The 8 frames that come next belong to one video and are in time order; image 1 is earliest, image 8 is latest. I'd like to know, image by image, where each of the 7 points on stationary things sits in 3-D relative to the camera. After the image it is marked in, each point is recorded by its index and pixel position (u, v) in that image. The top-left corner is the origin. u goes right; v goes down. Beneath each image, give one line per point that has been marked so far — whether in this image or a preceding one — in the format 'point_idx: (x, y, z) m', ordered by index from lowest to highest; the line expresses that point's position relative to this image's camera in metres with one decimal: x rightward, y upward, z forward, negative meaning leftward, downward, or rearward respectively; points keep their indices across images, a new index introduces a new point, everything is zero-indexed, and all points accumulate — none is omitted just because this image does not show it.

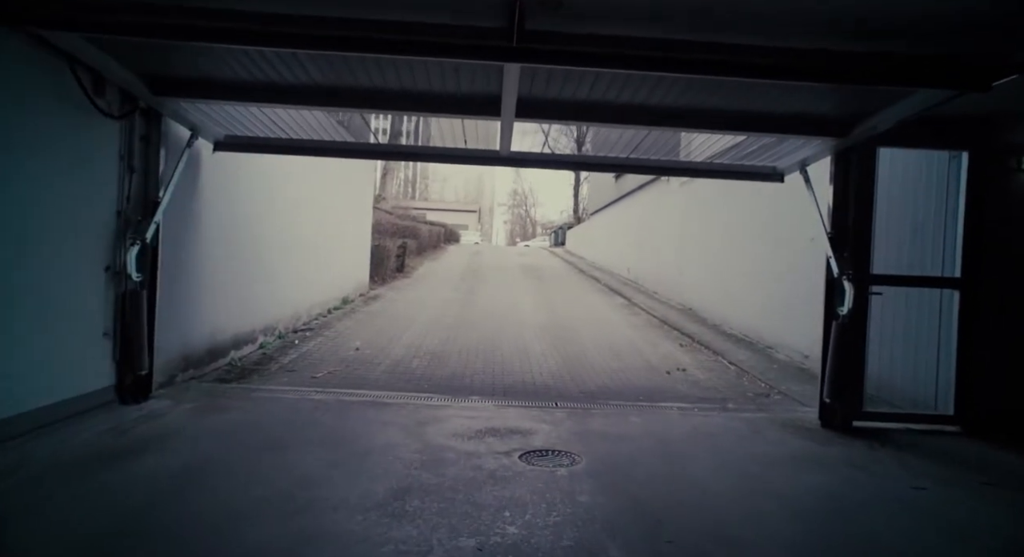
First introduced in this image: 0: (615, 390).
0: (+1.2, -1.3, +6.1) m
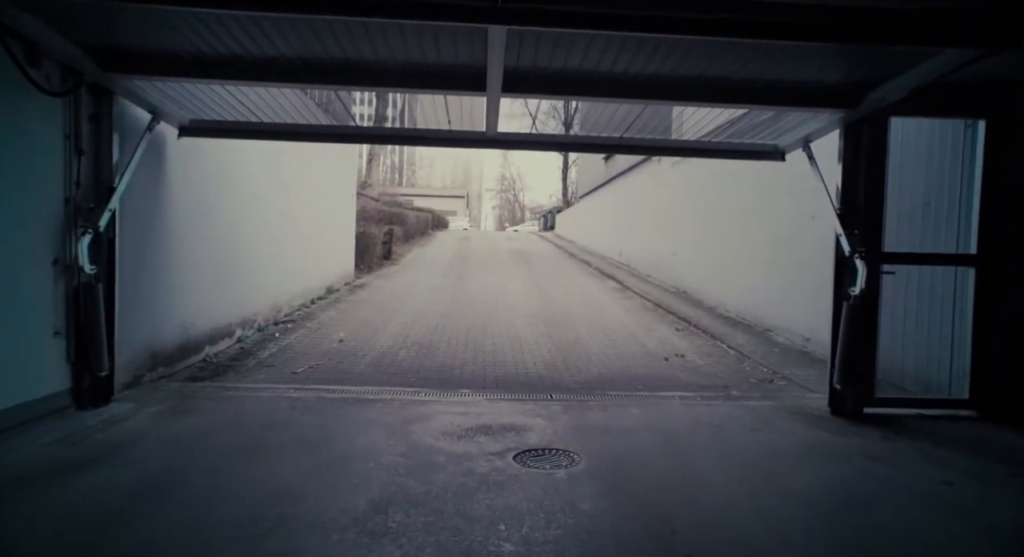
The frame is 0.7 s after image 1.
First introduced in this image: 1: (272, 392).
0: (+1.1, -1.1, +5.8) m
1: (-2.3, -1.1, +5.0) m
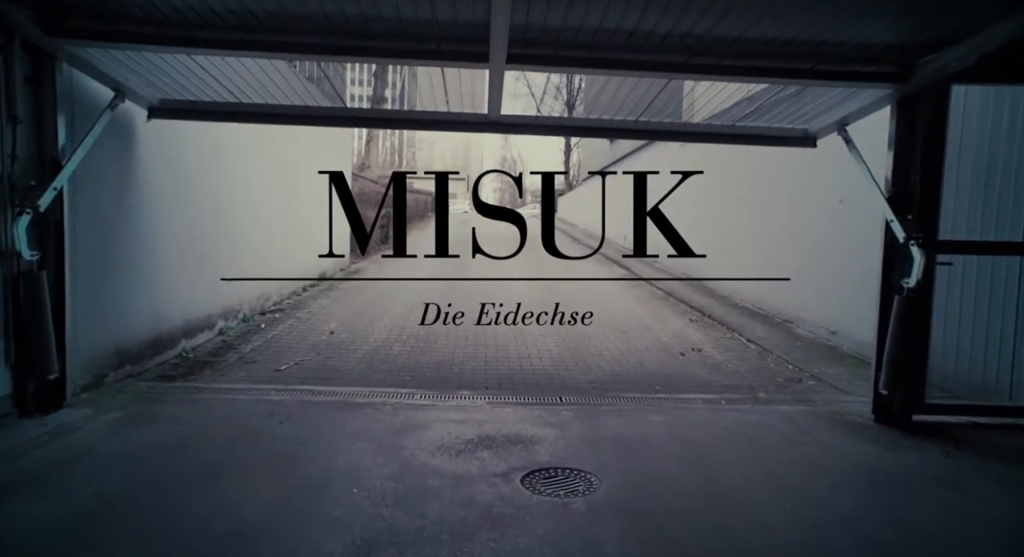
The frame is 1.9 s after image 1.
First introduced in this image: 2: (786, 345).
0: (+1.2, -1.0, +5.3) m
1: (-2.2, -1.0, +4.5) m
2: (+3.3, -0.8, +6.3) m
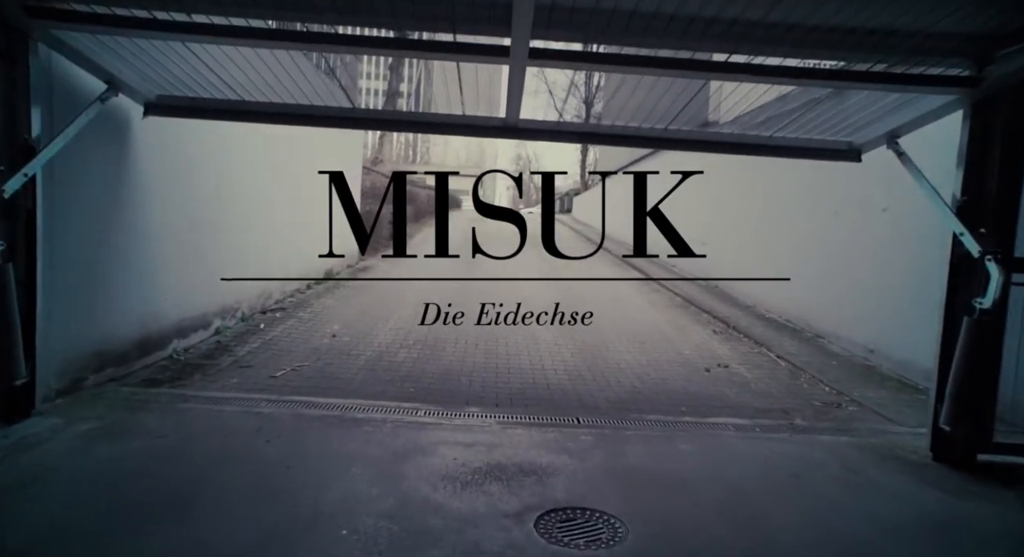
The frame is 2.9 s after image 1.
0: (+1.3, -1.1, +4.9) m
1: (-2.1, -1.0, +4.1) m
2: (+3.4, -1.0, +5.8) m
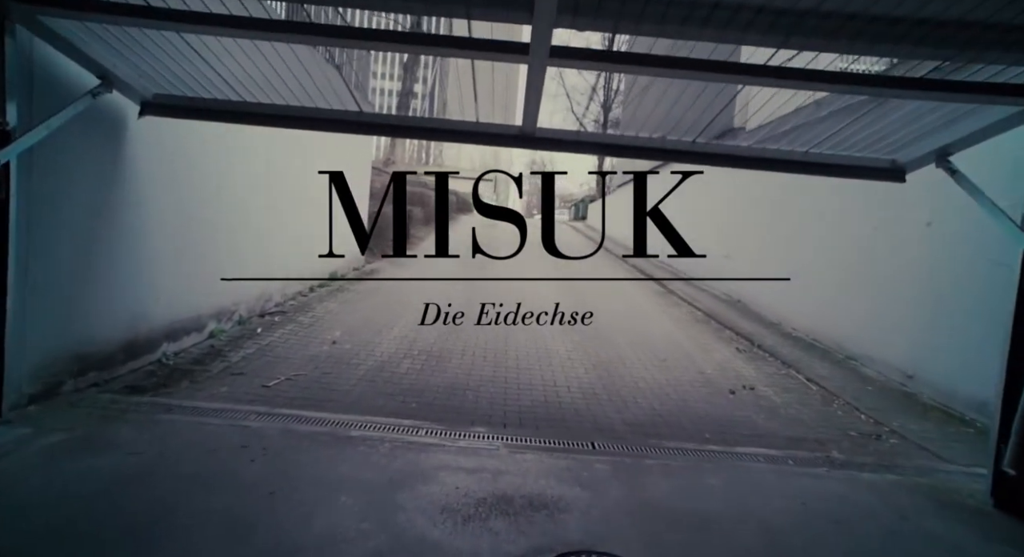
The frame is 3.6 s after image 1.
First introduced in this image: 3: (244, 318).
0: (+1.4, -1.2, +4.5) m
1: (-2.1, -1.0, +3.8) m
2: (+3.5, -1.1, +5.4) m
3: (-3.4, -0.5, +6.7) m
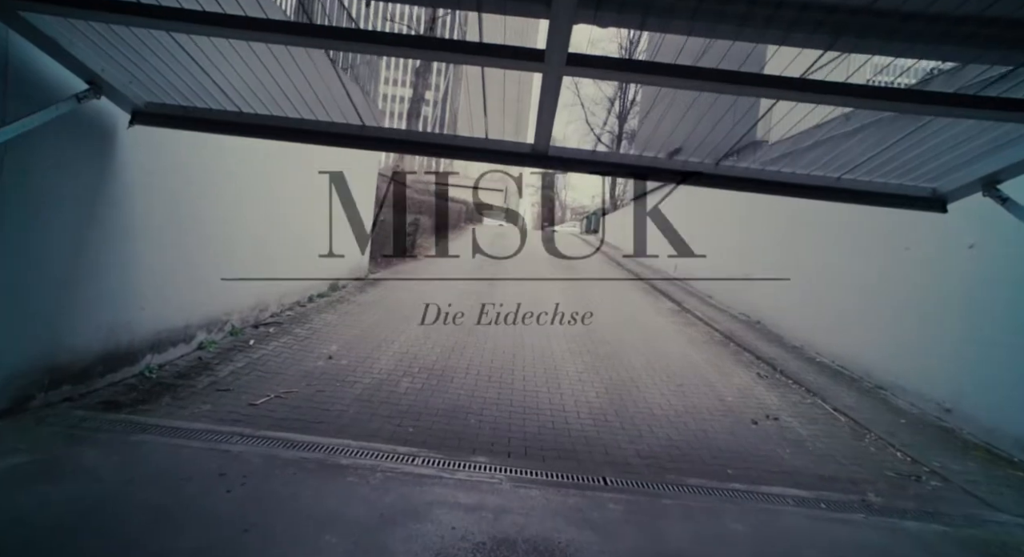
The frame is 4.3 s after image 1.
0: (+1.4, -1.4, +4.1) m
1: (-2.0, -1.1, +3.5) m
2: (+3.6, -1.4, +5.0) m
3: (-3.3, -0.6, +6.4) m
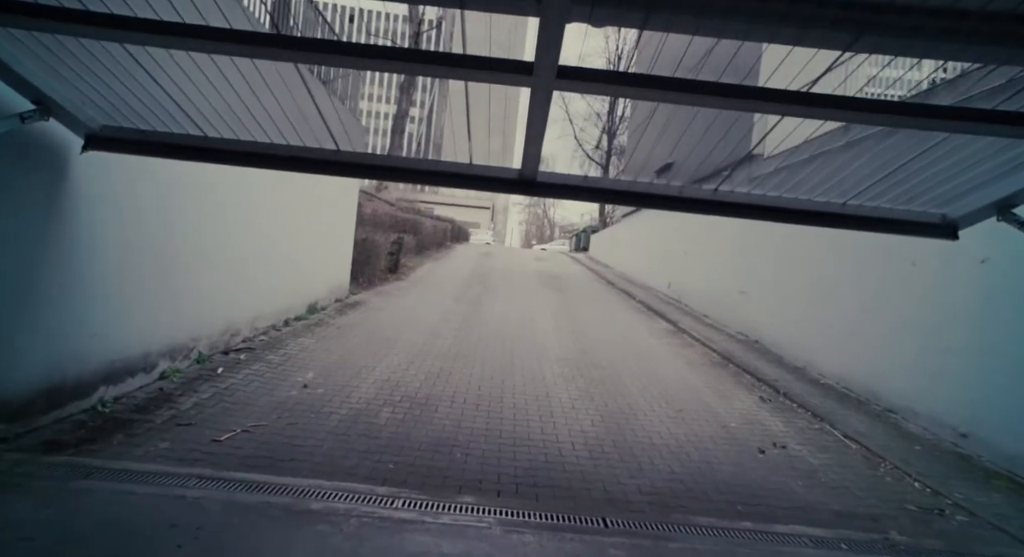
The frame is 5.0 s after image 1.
0: (+1.3, -1.5, +3.8) m
1: (-2.1, -1.2, +3.1) m
2: (+3.5, -1.5, +4.7) m
3: (-3.4, -0.9, +6.0) m
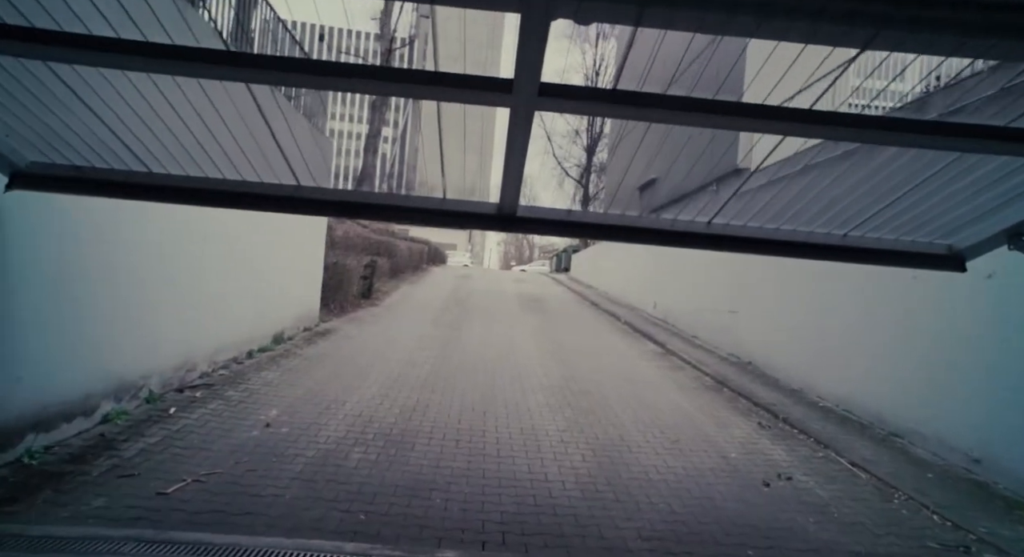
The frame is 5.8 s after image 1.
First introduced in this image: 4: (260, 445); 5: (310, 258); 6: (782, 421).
0: (+1.2, -1.7, +3.4) m
1: (-2.2, -1.4, +2.7) m
2: (+3.4, -1.7, +4.4) m
3: (-3.6, -1.2, +5.6) m
4: (-2.0, -1.3, +4.3) m
5: (-3.6, +0.5, +9.5) m
6: (+3.0, -1.6, +6.0) m
